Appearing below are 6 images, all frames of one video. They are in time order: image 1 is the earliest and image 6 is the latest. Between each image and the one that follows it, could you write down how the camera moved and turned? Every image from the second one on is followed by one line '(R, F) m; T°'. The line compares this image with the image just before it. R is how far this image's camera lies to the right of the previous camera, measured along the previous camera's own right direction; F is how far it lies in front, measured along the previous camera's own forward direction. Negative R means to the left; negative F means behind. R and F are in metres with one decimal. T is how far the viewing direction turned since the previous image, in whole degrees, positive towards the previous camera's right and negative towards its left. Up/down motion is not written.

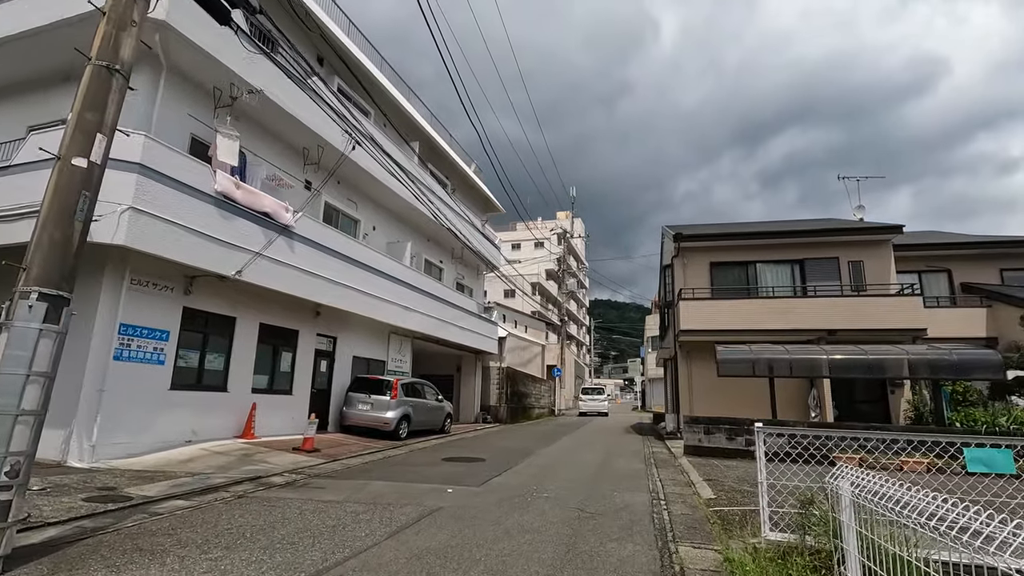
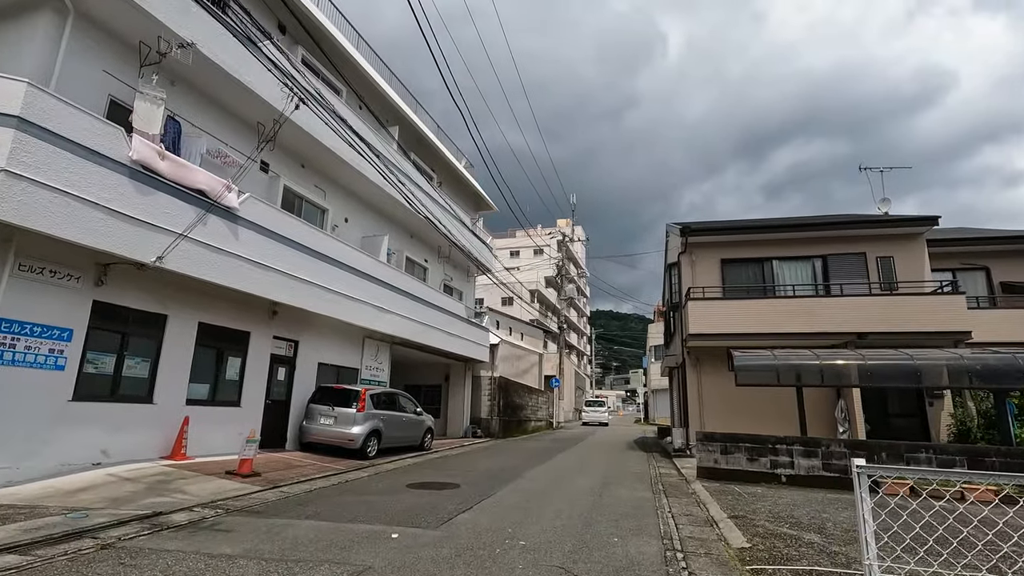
(+0.3, +1.6) m; 0°
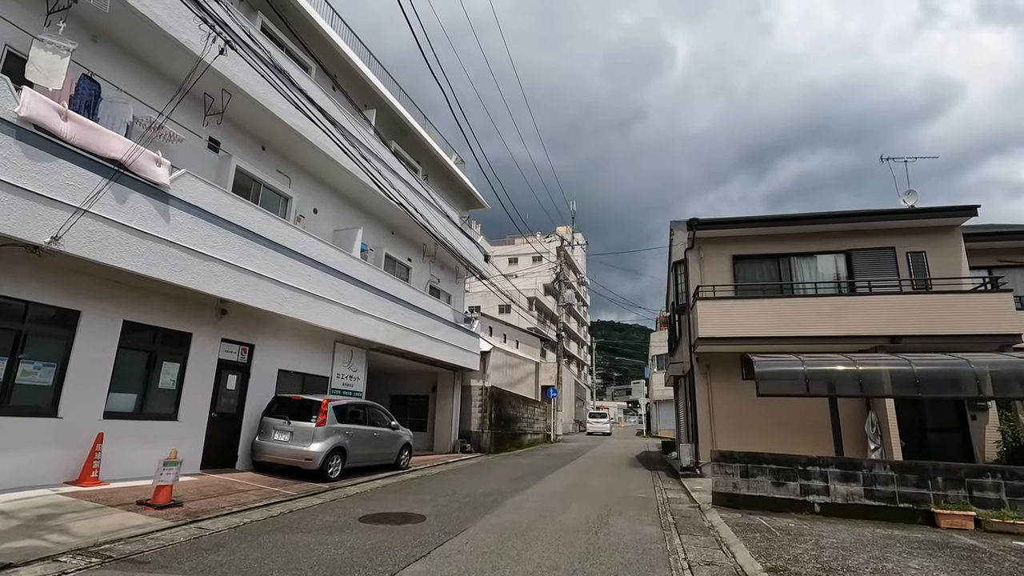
(+0.3, +1.4) m; 0°
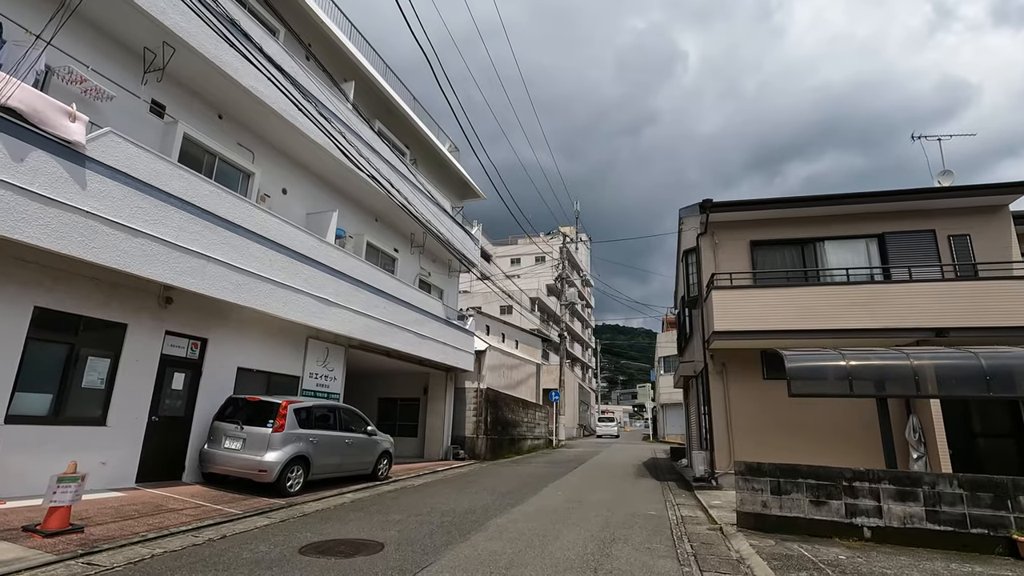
(+0.3, +1.3) m; -1°
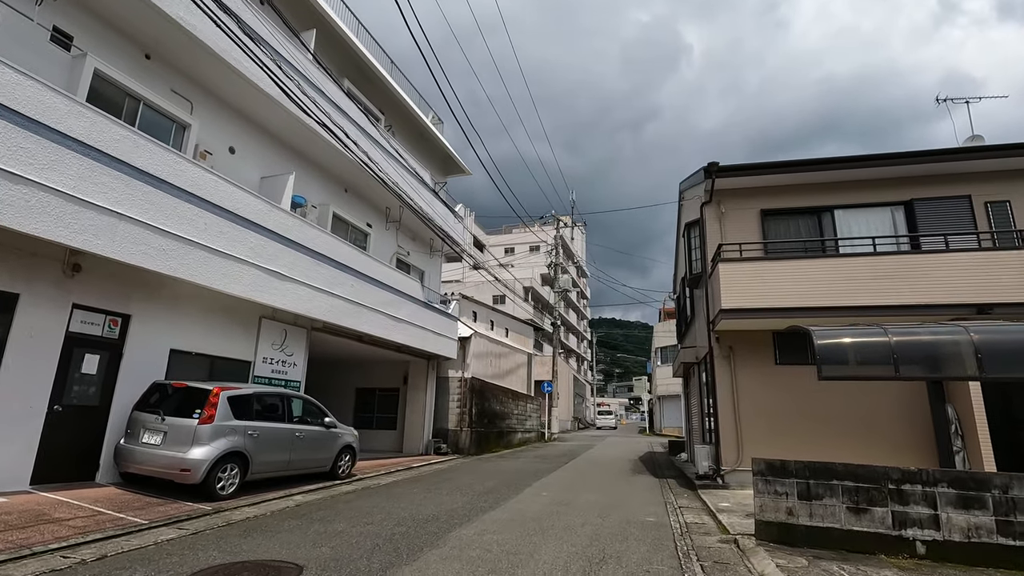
(+0.3, +1.3) m; 0°
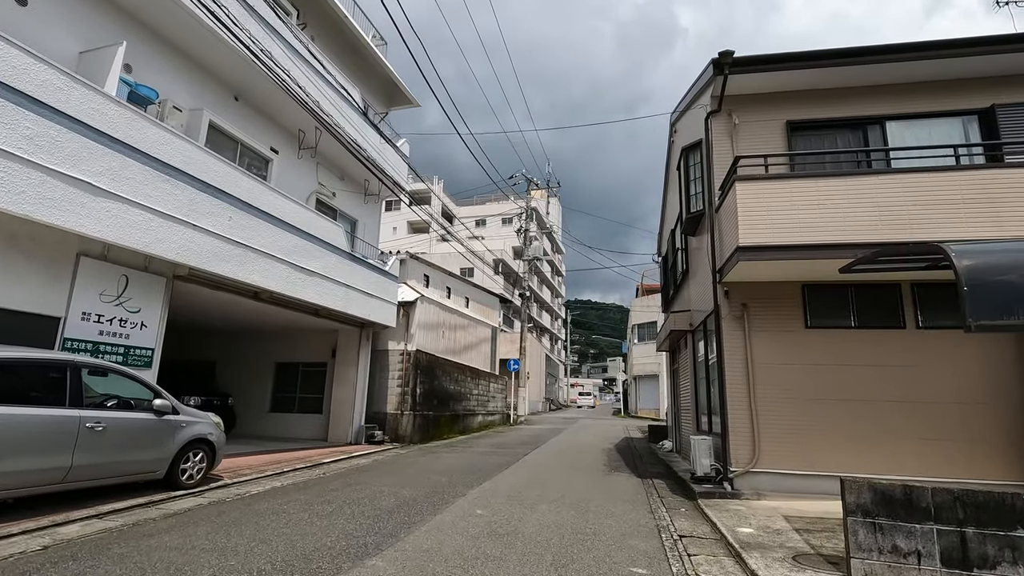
(+0.6, +2.8) m; +2°
